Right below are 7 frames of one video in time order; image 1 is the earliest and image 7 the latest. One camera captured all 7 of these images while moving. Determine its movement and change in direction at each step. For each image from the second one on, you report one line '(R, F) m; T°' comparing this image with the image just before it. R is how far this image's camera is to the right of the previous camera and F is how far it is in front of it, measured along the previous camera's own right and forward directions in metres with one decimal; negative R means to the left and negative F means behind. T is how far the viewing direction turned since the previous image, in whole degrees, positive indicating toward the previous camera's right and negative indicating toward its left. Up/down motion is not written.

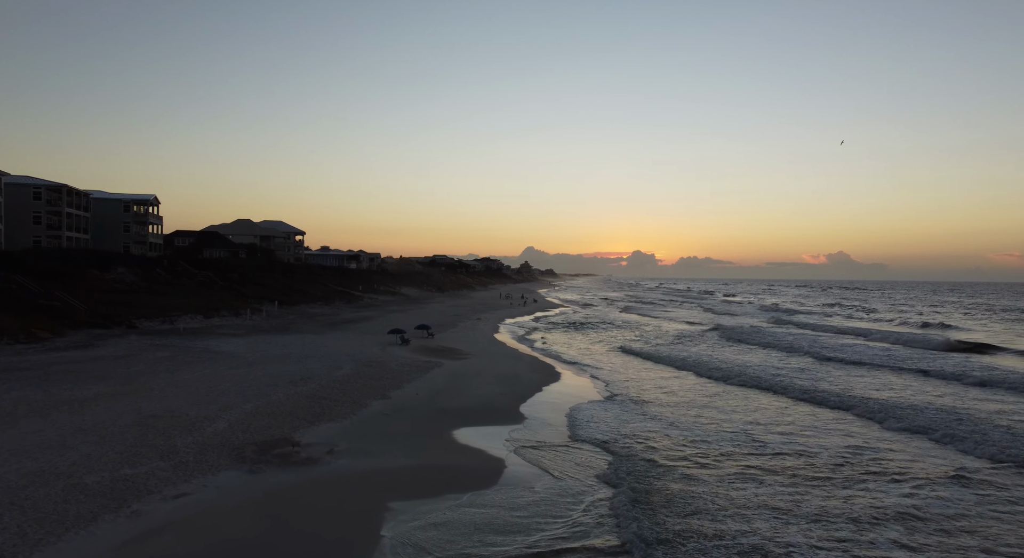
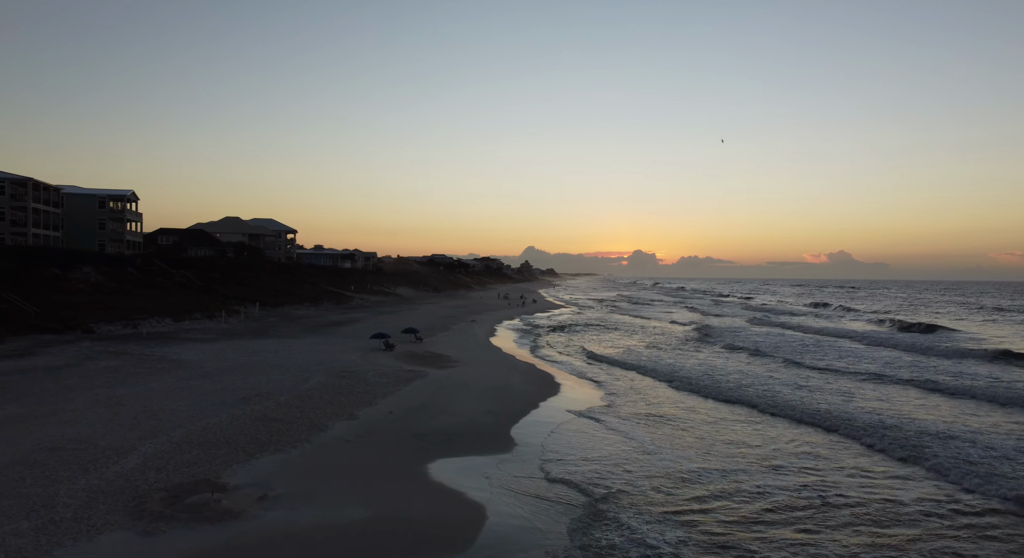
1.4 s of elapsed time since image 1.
(+0.3, +2.6) m; 0°
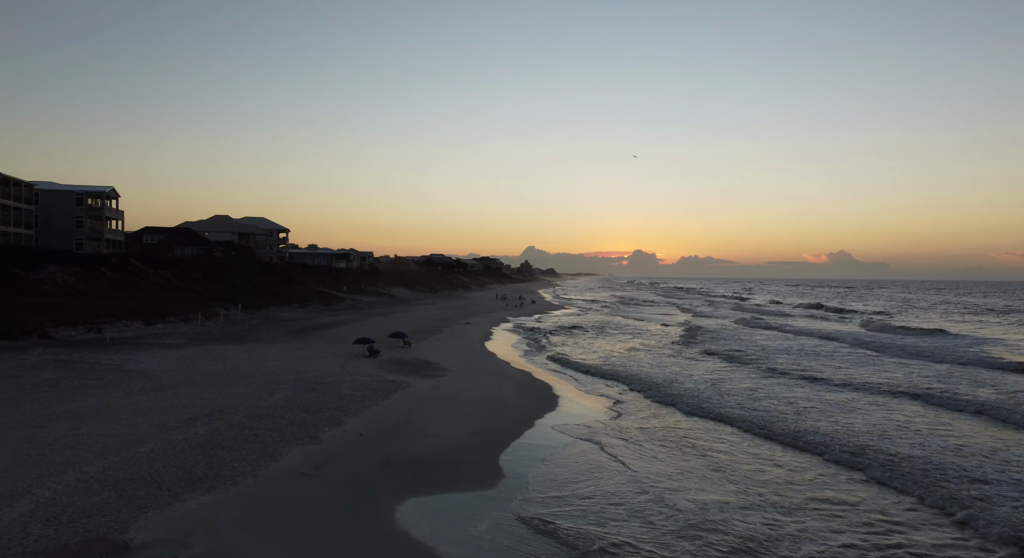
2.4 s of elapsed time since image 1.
(+0.3, +2.1) m; 0°
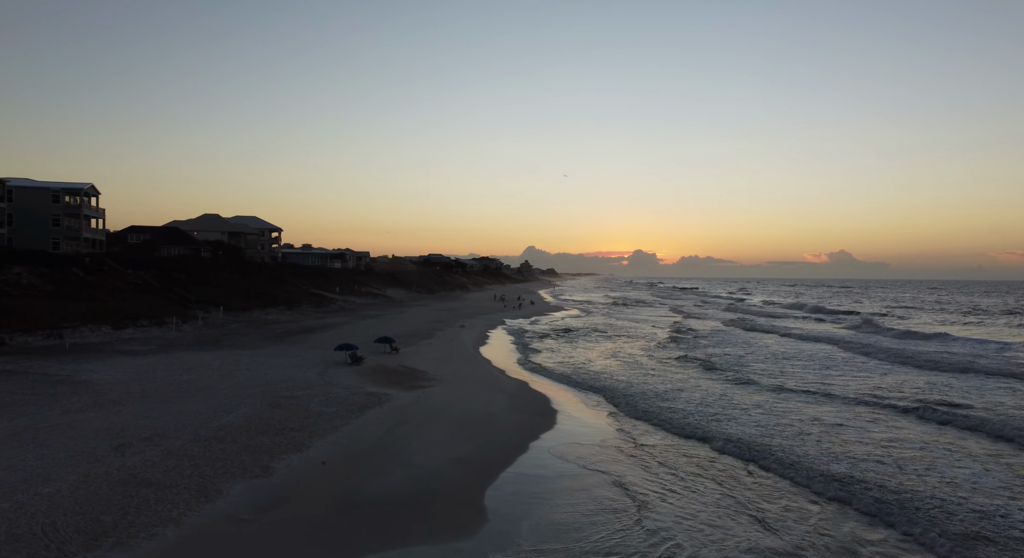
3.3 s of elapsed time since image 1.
(+0.3, +2.0) m; 0°
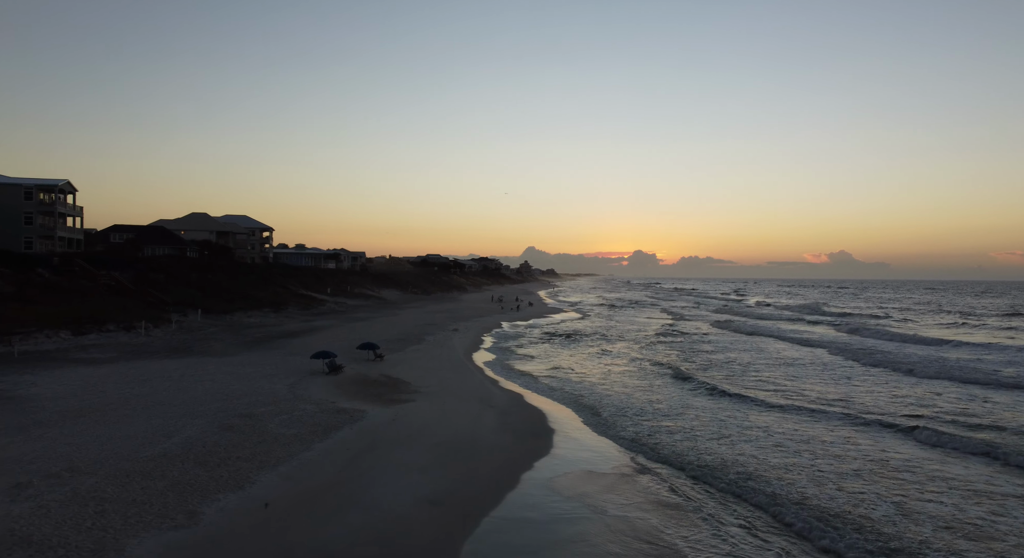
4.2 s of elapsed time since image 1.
(+0.3, +2.1) m; 0°
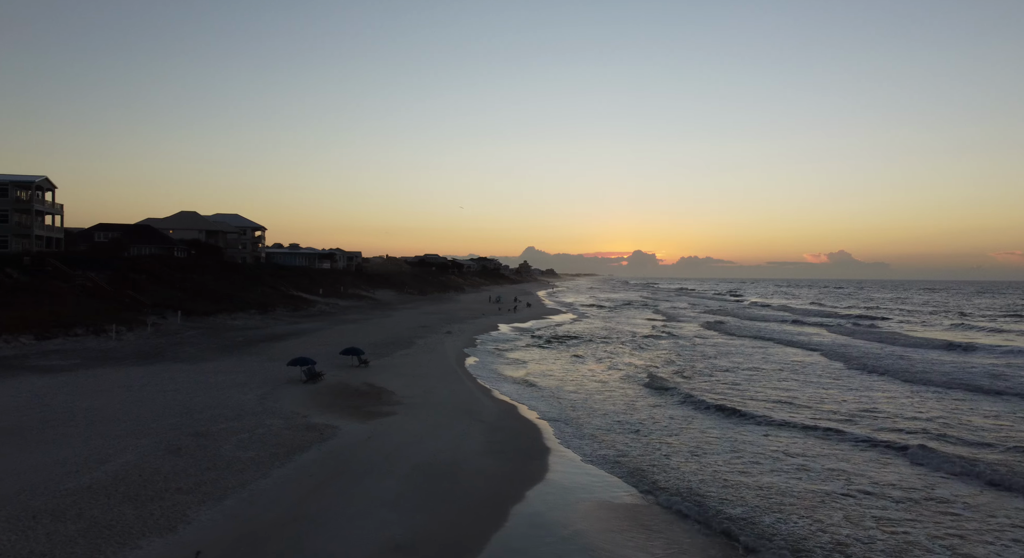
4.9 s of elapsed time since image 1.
(+0.2, +1.7) m; 0°
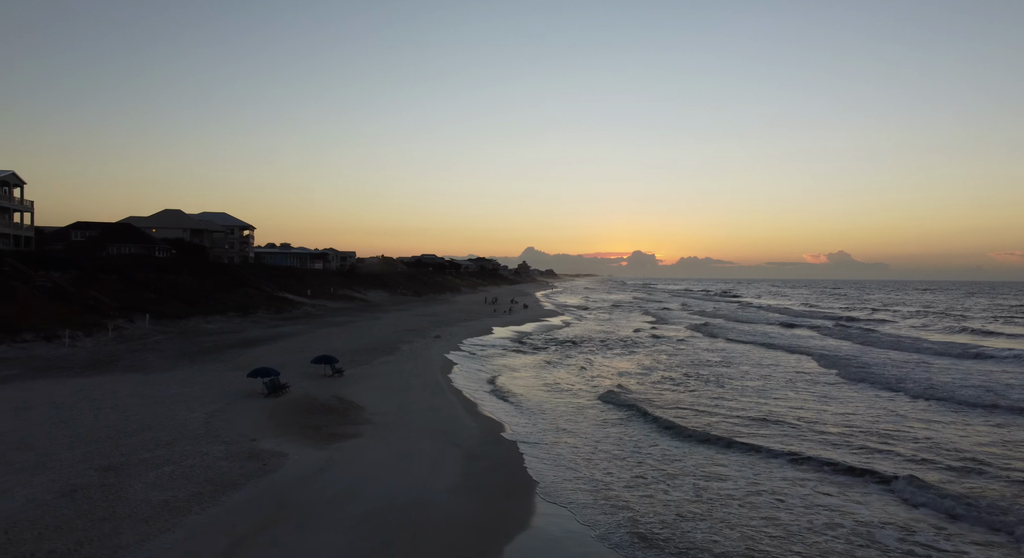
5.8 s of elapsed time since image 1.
(+0.4, +2.2) m; 0°
